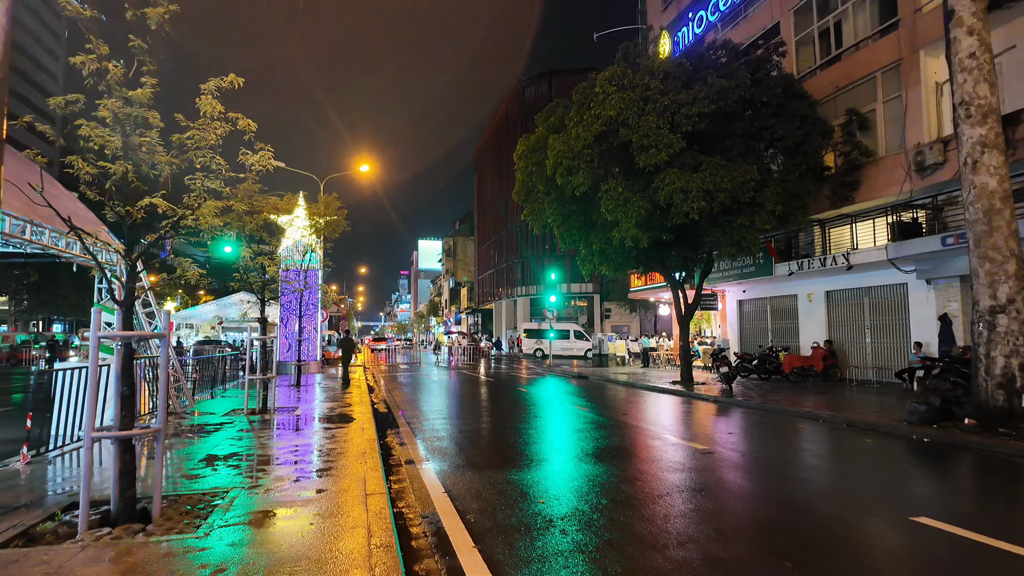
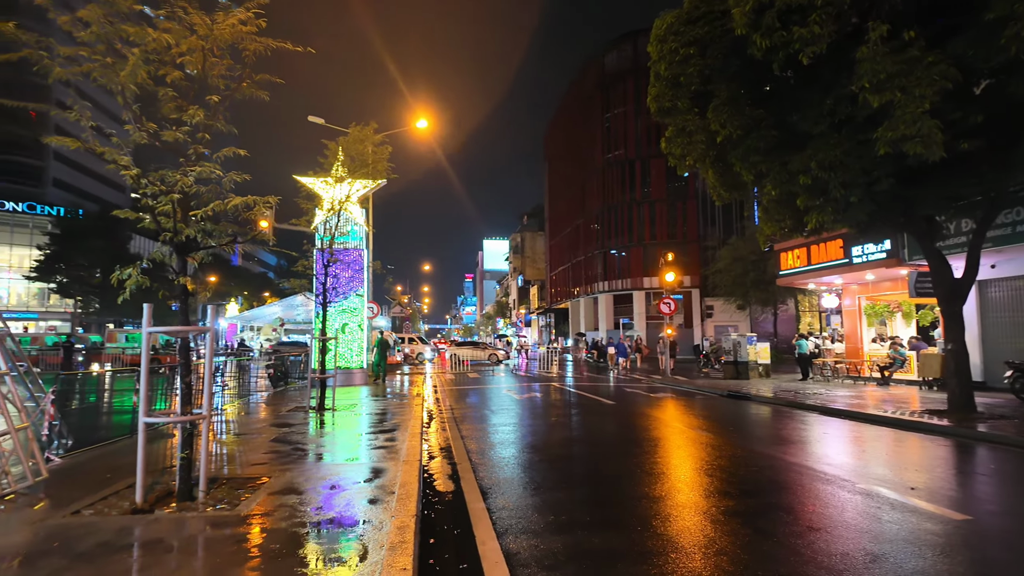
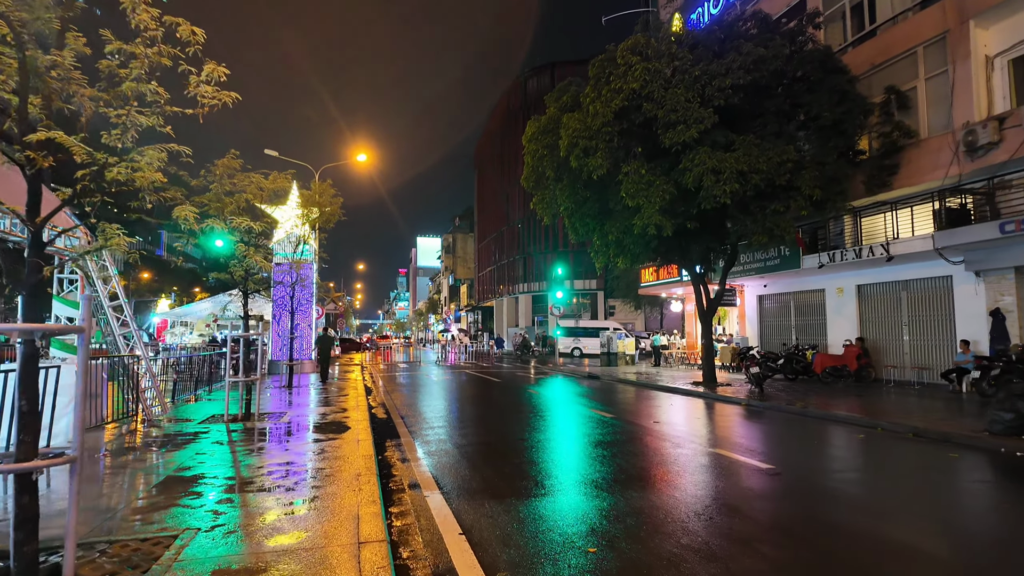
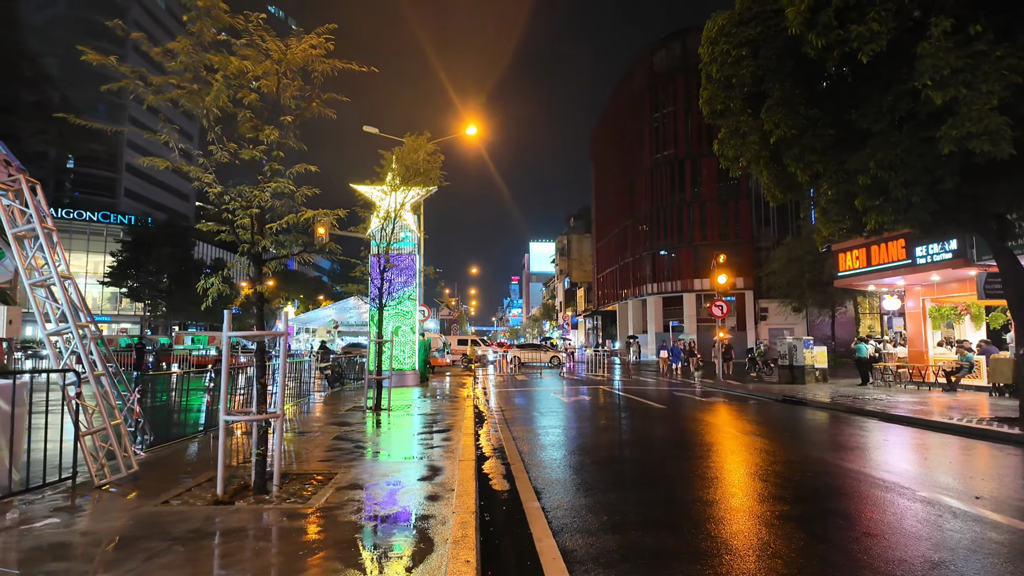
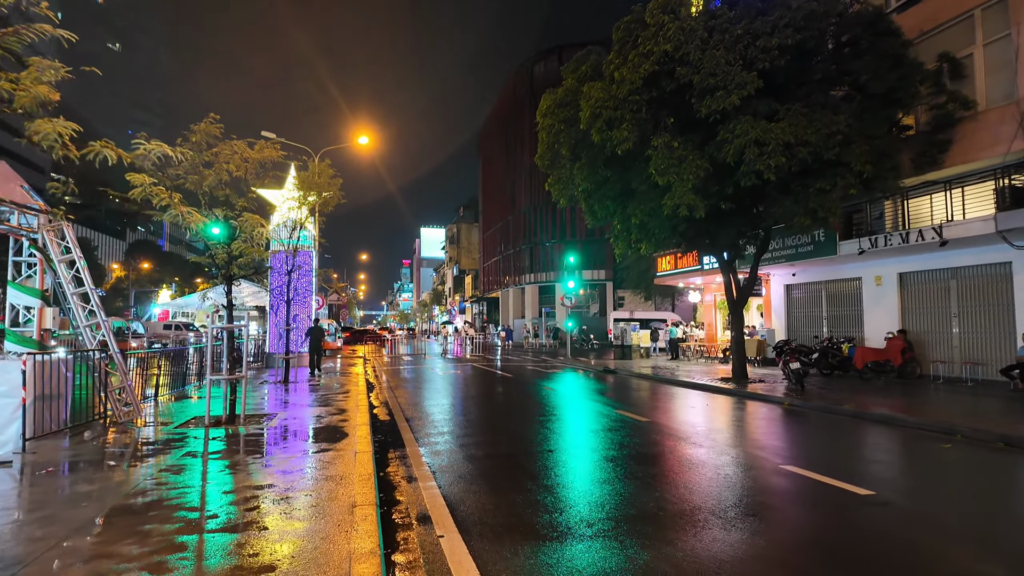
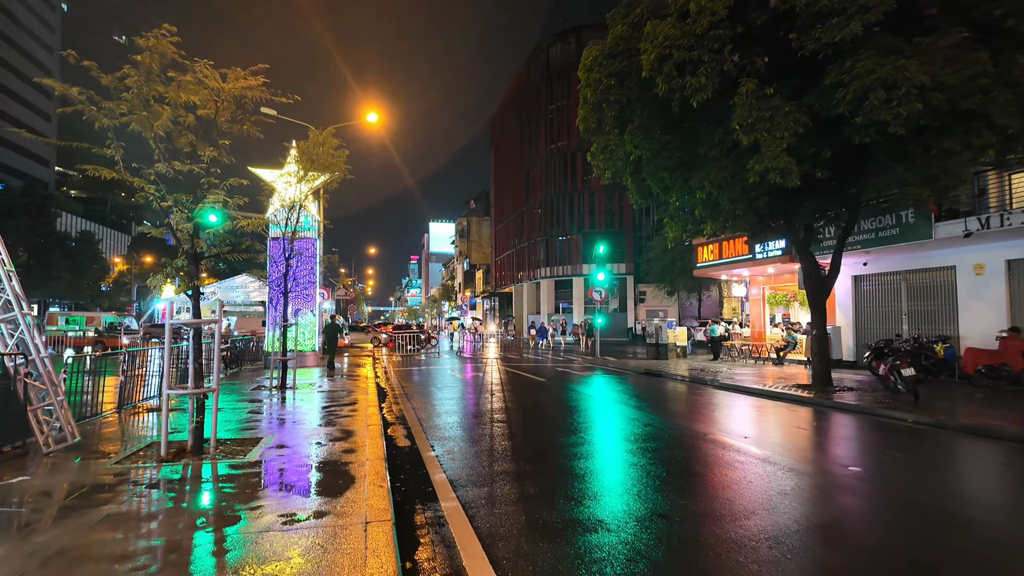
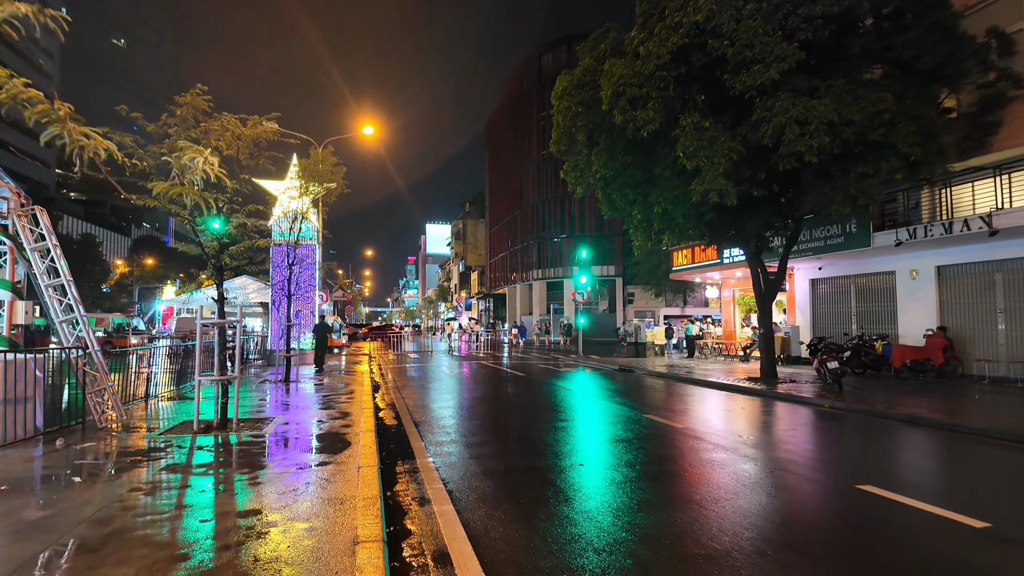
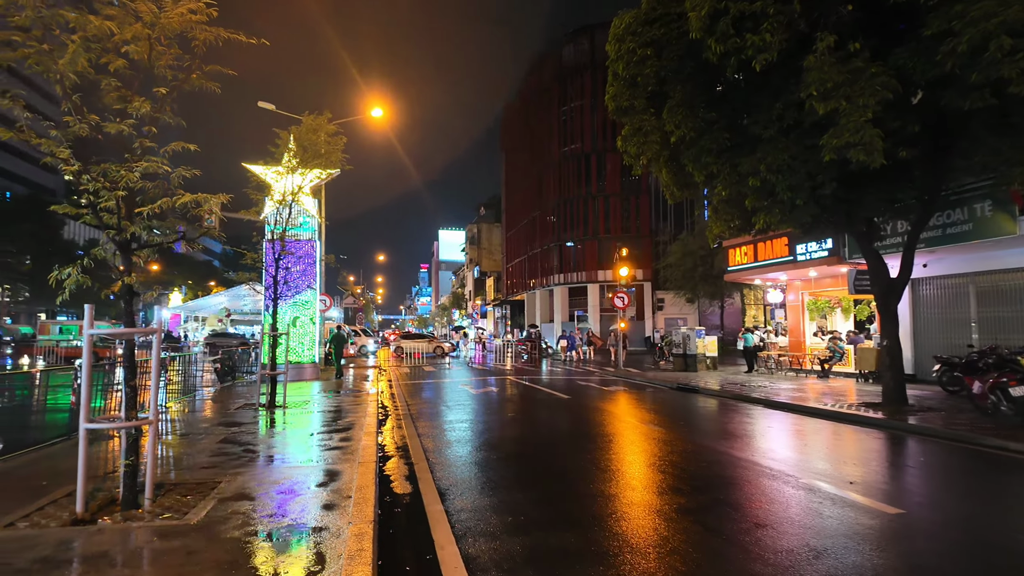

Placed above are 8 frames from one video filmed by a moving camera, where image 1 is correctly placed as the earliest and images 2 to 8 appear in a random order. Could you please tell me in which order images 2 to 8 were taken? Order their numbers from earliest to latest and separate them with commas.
3, 5, 7, 6, 8, 2, 4
